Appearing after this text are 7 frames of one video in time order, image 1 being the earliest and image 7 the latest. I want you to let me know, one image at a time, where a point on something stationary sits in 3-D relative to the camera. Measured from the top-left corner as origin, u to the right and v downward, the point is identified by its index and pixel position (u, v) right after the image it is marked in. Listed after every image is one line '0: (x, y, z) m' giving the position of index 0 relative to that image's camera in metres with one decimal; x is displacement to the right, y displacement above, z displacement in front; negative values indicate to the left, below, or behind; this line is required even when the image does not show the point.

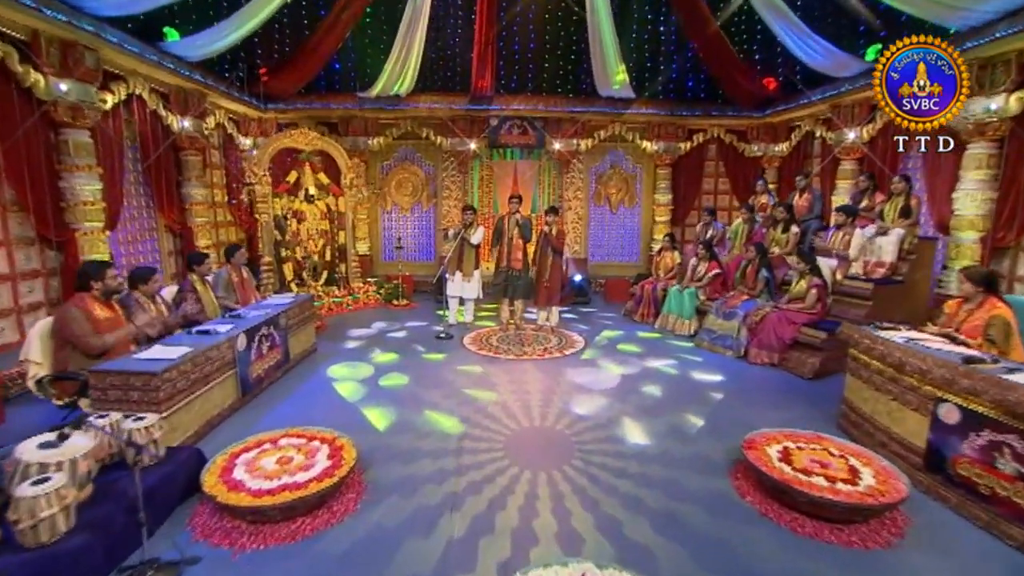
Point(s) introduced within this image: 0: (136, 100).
0: (-4.9, +2.4, +7.3) m
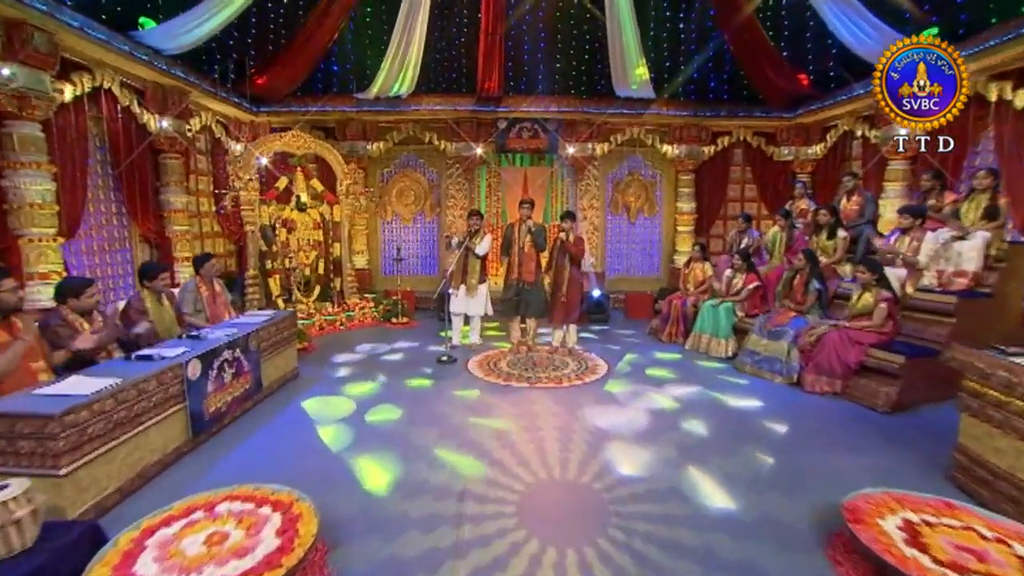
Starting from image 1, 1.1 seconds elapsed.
0: (-4.7, +2.3, +6.6) m
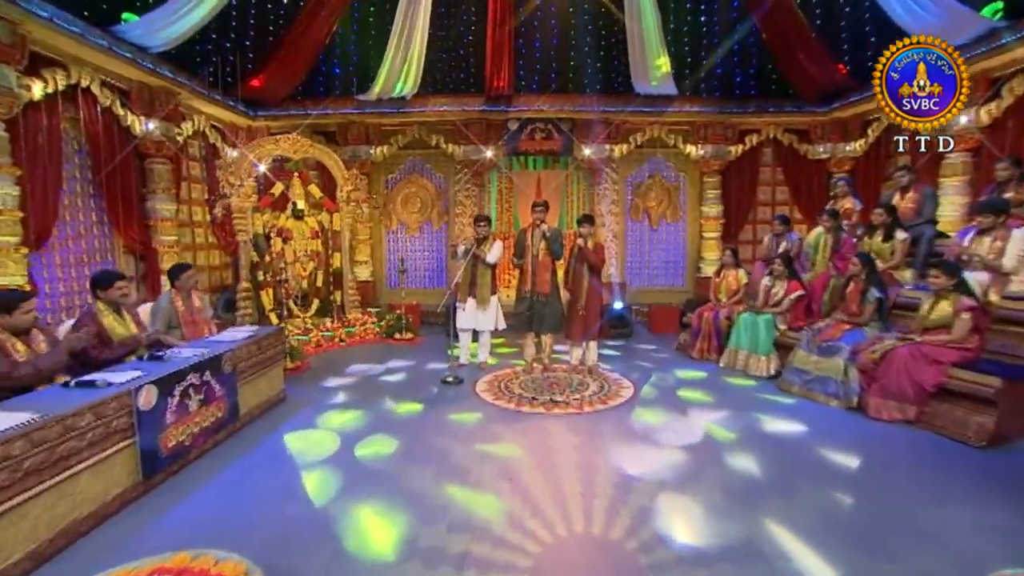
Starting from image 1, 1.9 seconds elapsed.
0: (-4.6, +2.1, +6.1) m
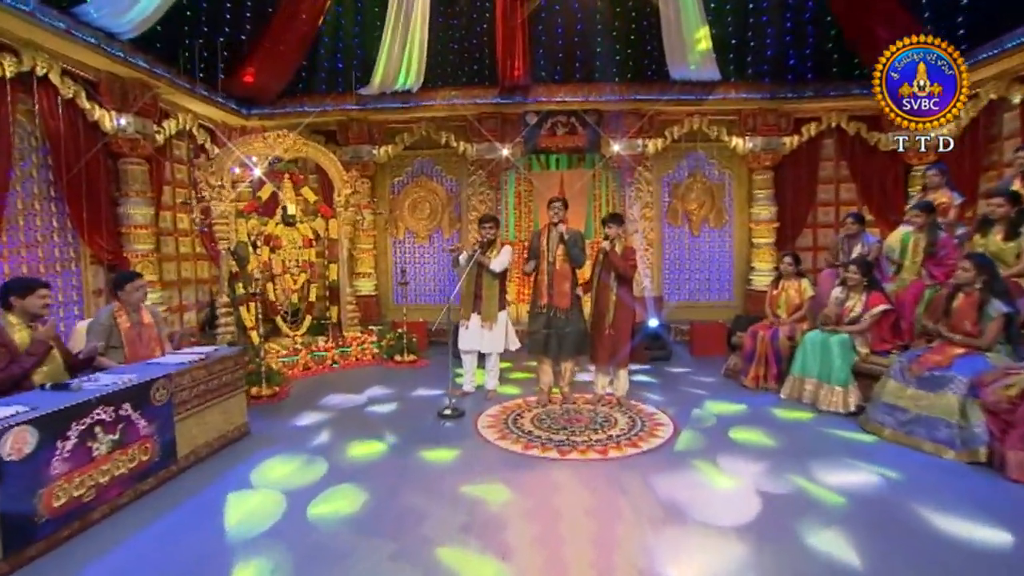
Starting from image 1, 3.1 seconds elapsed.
0: (-4.5, +2.0, +5.4) m
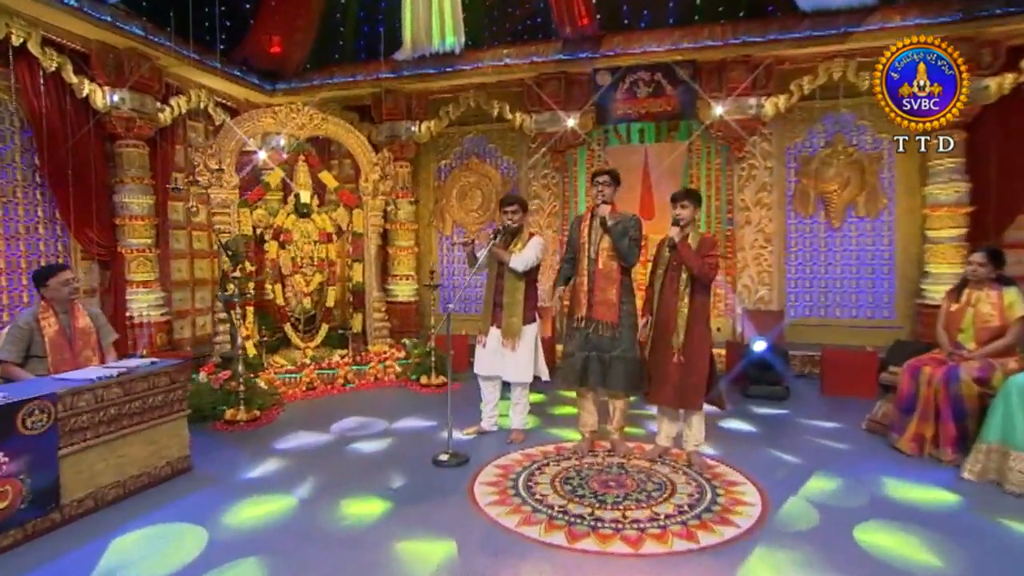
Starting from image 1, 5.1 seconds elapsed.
0: (-4.2, +2.0, +4.8) m
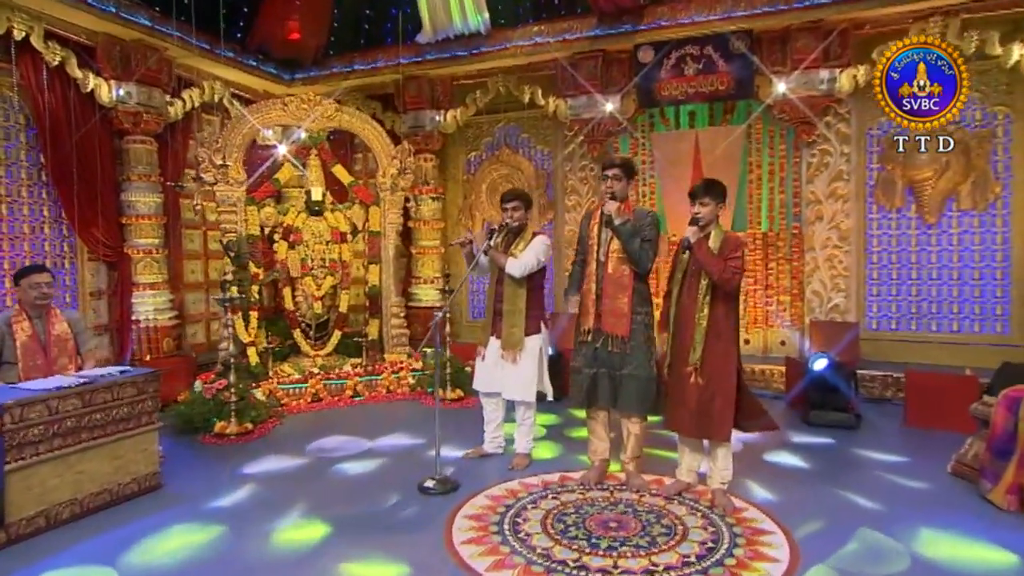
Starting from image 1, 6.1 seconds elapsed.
0: (-4.0, +2.0, +4.6) m
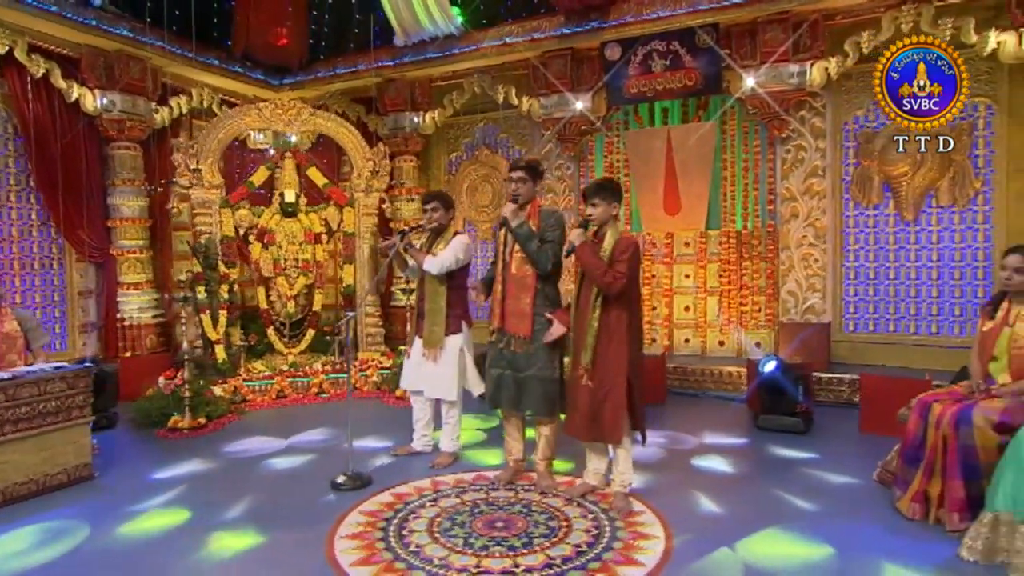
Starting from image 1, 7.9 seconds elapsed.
0: (-4.4, +2.0, +4.9) m
